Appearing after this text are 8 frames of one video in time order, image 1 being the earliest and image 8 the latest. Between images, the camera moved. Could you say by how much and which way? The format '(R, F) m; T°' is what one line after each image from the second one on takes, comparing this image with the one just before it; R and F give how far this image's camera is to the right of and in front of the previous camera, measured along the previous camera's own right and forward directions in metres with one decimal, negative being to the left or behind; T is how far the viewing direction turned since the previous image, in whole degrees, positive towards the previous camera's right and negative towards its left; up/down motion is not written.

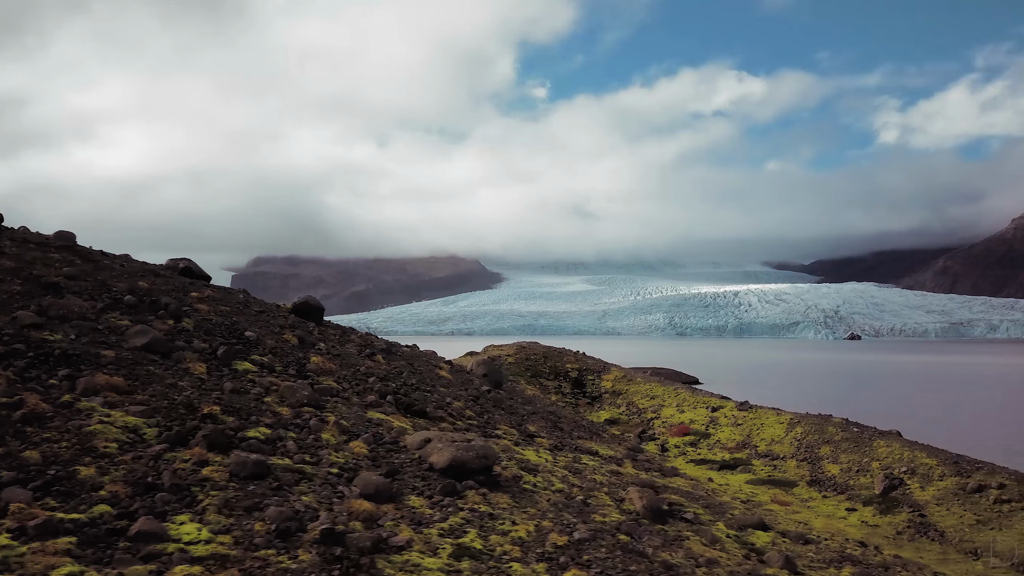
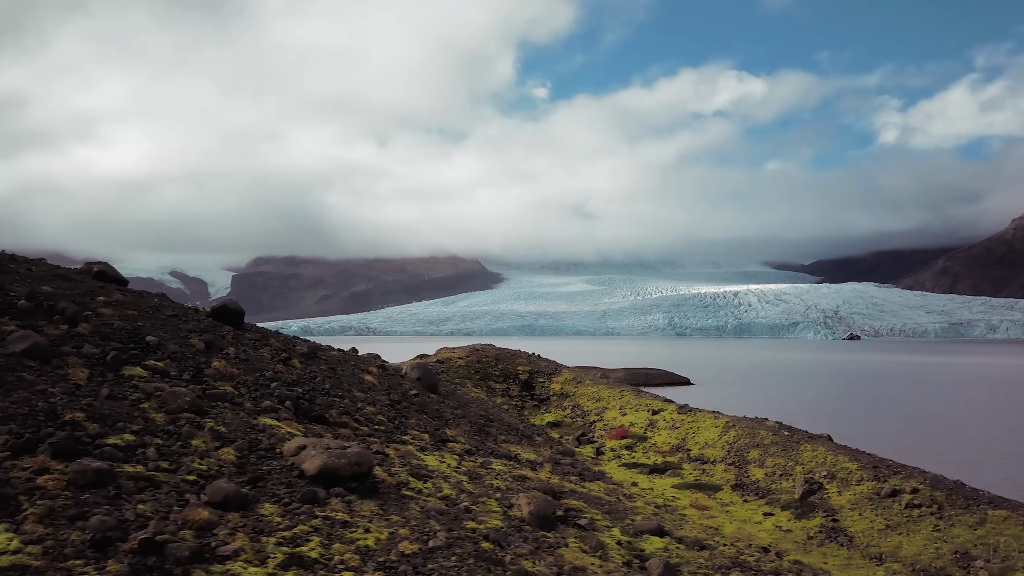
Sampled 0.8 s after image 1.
(+1.0, 0.0) m; 0°
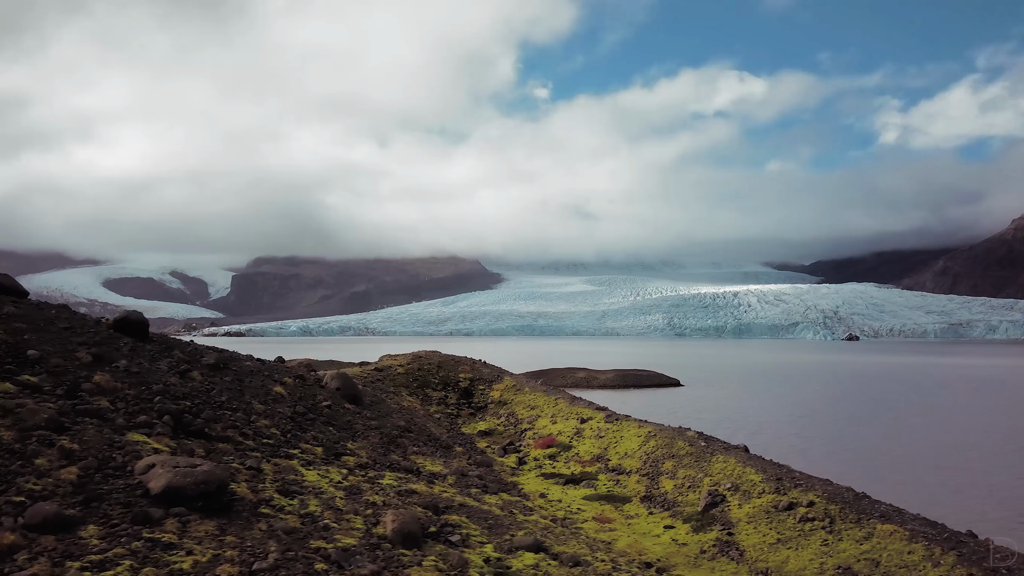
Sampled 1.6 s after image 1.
(+1.2, 0.0) m; 0°
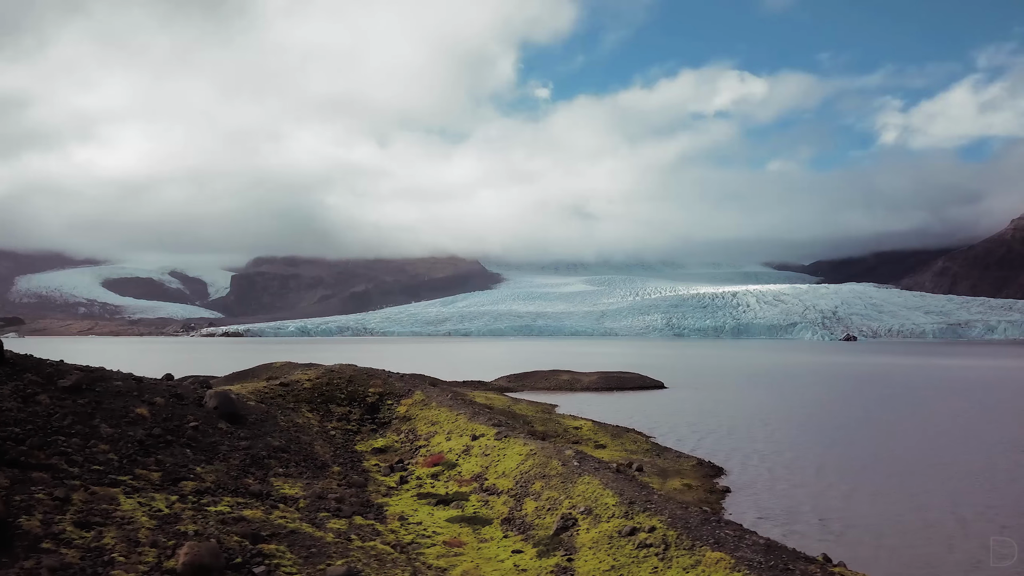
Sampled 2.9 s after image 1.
(+1.8, 0.0) m; 0°
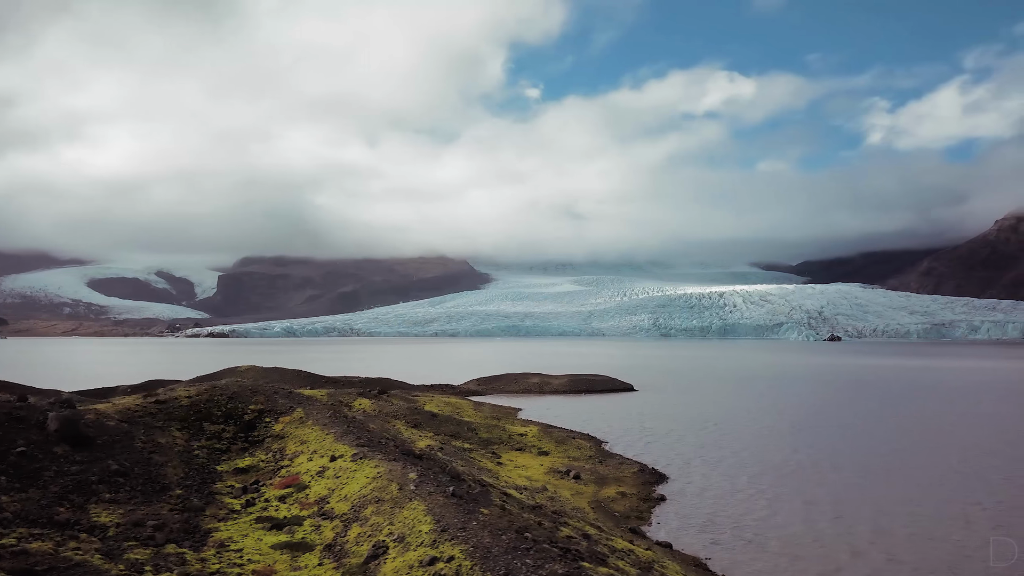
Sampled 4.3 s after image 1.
(+2.1, 0.0) m; +1°
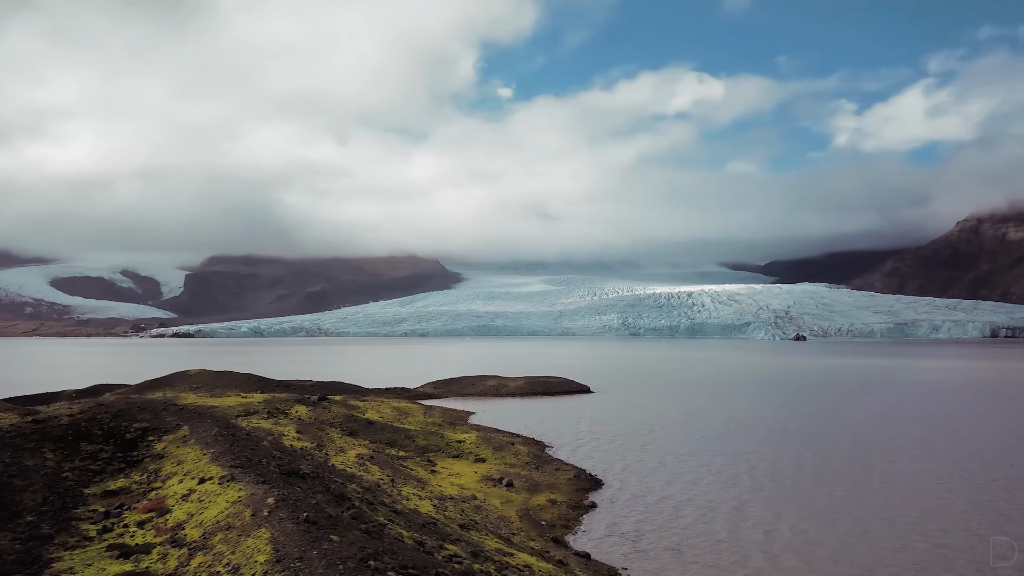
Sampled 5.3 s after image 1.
(+1.6, -0.1) m; +3°
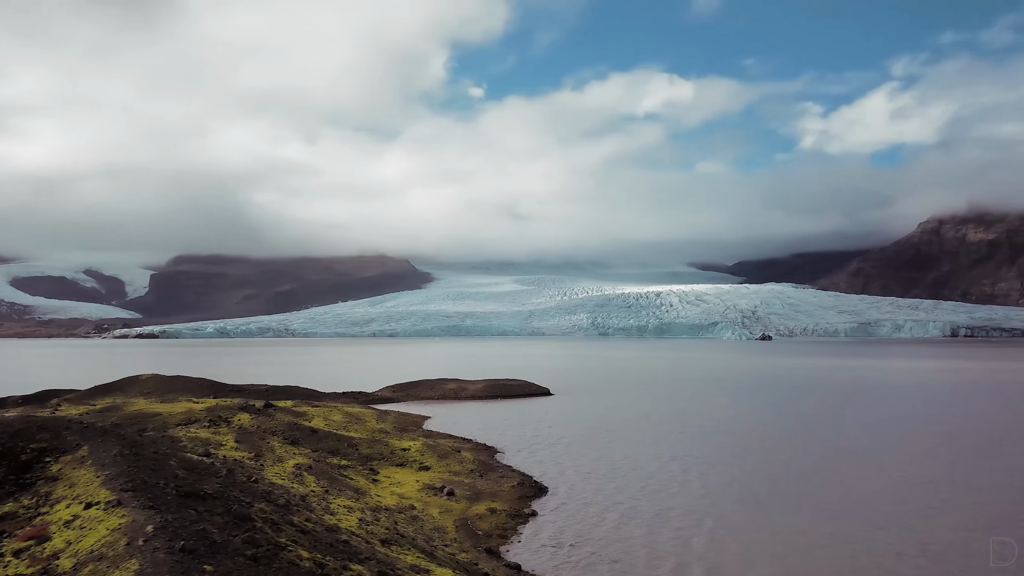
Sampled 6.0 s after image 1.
(+1.2, -0.1) m; +3°
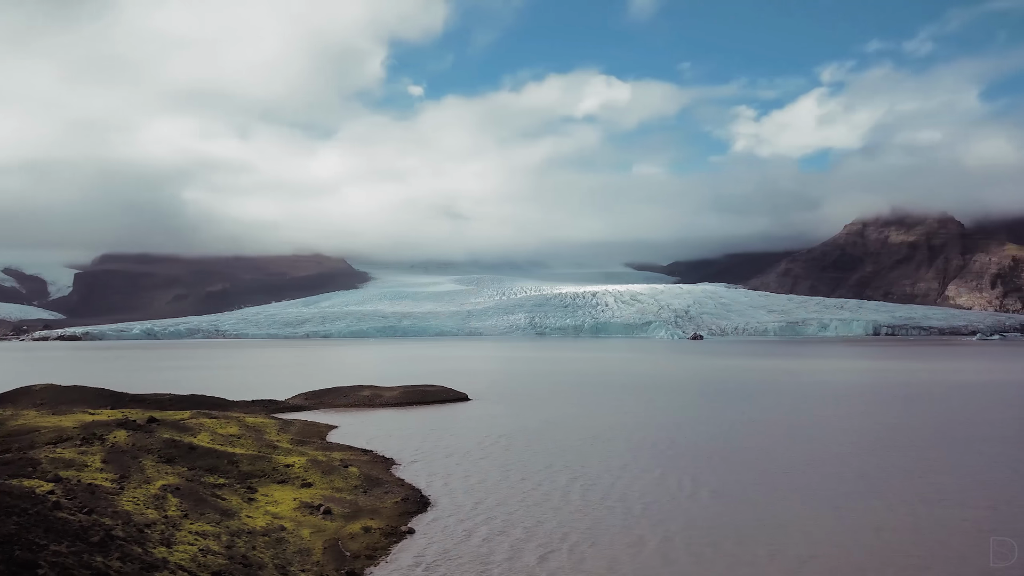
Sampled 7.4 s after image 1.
(+2.5, -0.3) m; +5°
